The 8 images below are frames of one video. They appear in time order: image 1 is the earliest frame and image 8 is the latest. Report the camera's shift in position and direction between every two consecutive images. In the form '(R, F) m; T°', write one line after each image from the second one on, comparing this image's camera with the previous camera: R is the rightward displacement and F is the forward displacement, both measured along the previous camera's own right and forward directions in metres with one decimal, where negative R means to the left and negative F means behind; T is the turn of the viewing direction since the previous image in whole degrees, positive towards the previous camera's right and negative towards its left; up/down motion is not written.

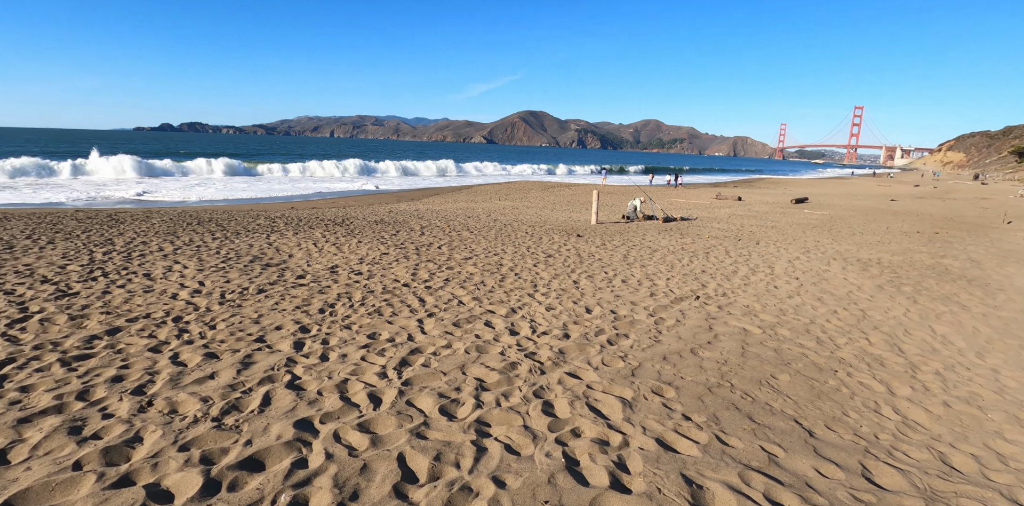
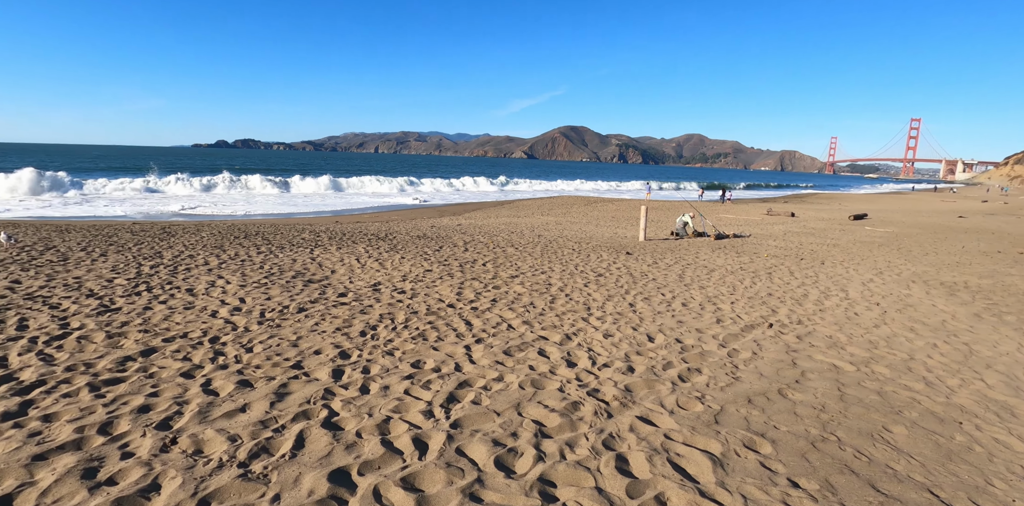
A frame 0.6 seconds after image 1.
(-0.2, +0.5) m; -4°
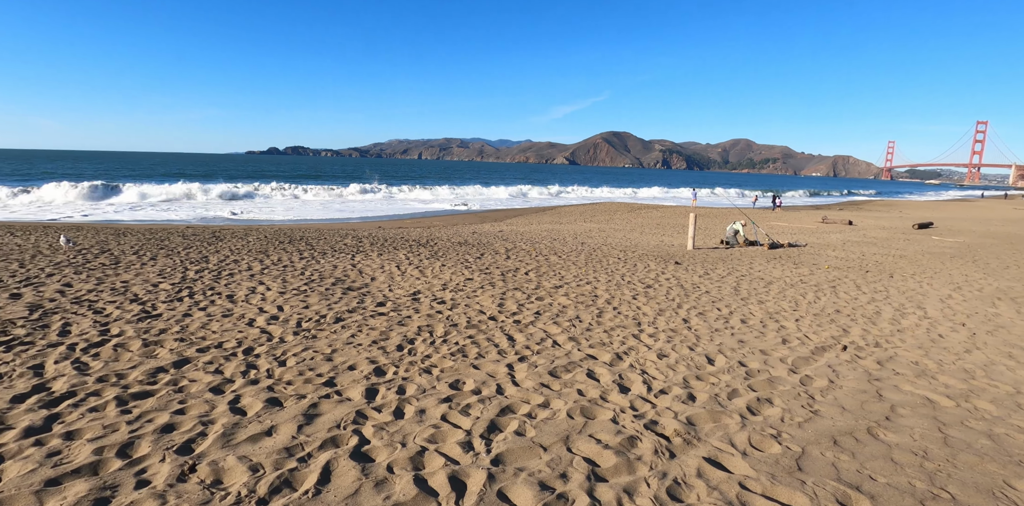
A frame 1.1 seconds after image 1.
(-0.1, +0.4) m; -4°
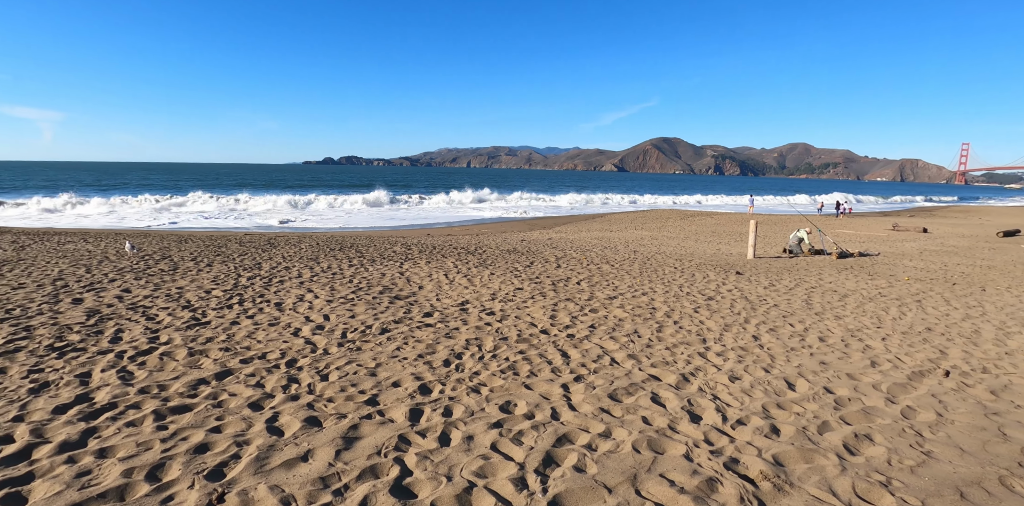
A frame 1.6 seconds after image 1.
(-0.1, +0.4) m; -5°
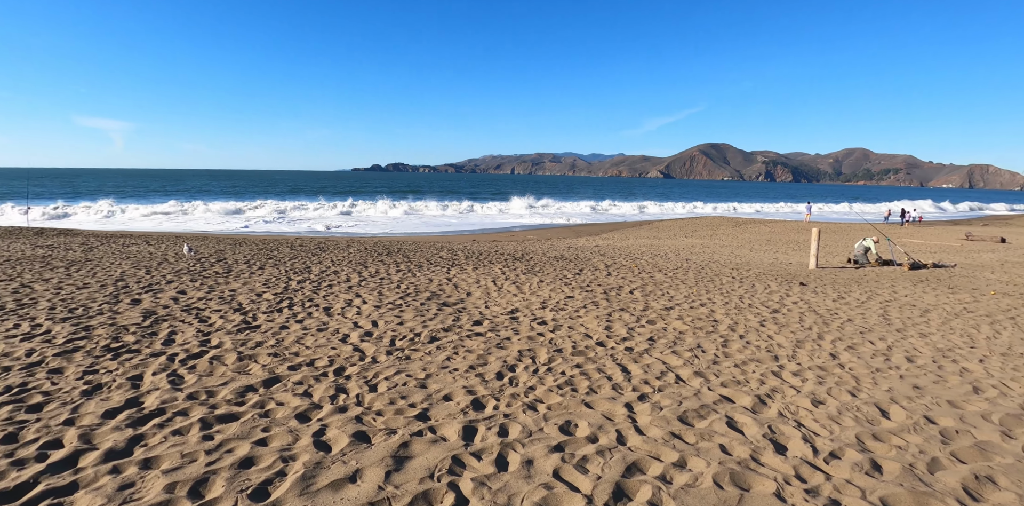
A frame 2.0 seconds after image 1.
(-0.1, +0.3) m; -5°
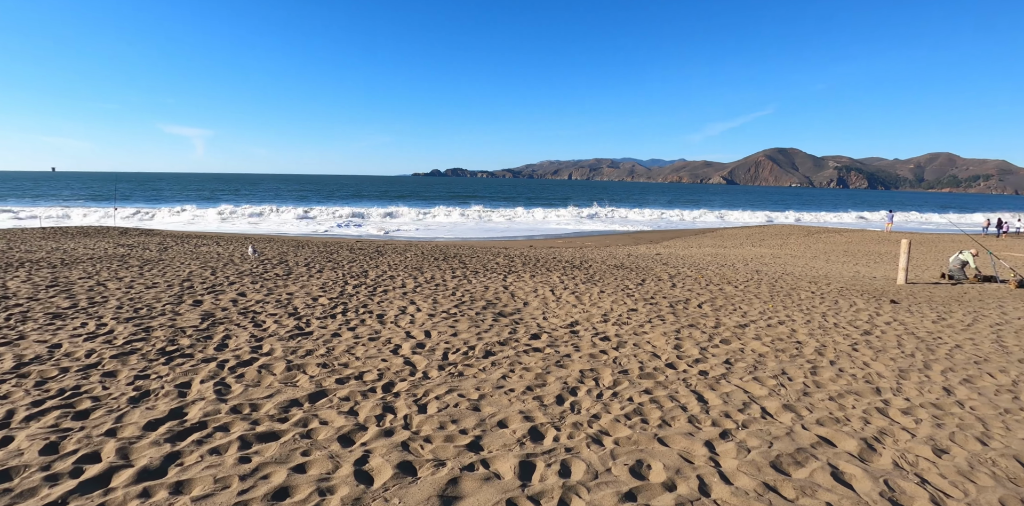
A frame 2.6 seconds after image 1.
(-0.1, +0.4) m; -6°
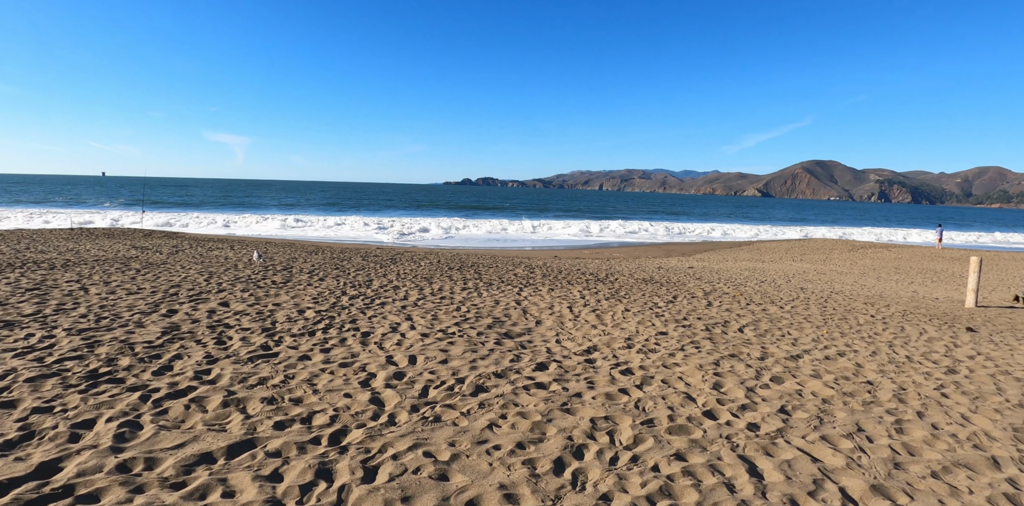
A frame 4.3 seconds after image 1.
(+0.2, +1.0) m; -3°
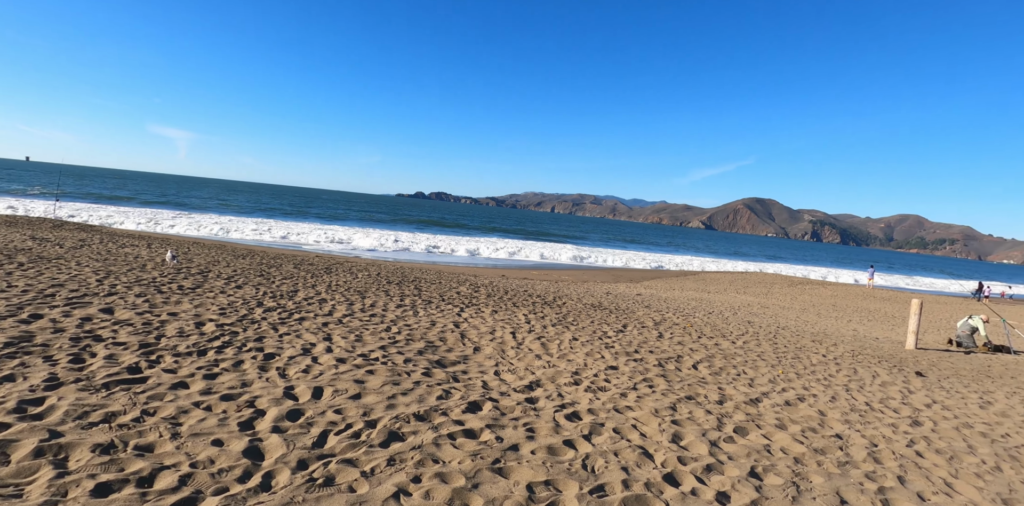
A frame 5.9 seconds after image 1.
(+0.1, +0.7) m; +5°
